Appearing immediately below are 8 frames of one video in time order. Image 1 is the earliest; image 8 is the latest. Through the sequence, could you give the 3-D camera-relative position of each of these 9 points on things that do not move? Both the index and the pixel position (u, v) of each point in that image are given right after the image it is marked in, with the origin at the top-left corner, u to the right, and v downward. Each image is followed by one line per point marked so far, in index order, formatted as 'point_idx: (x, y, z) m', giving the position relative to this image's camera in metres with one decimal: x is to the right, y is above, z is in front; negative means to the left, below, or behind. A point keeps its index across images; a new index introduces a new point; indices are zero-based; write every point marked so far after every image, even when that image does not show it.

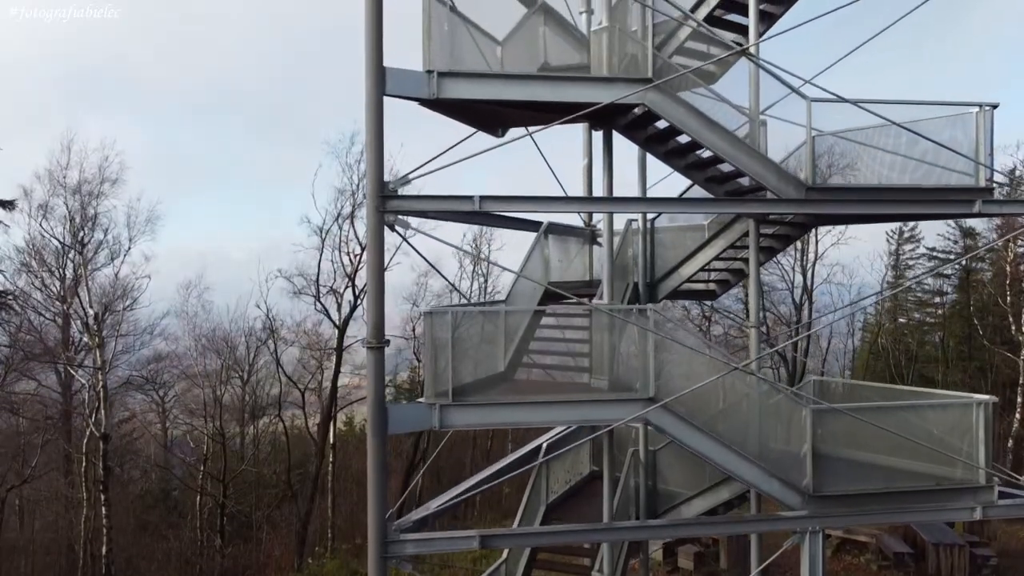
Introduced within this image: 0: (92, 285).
0: (-11.7, 0.0, +20.0) m
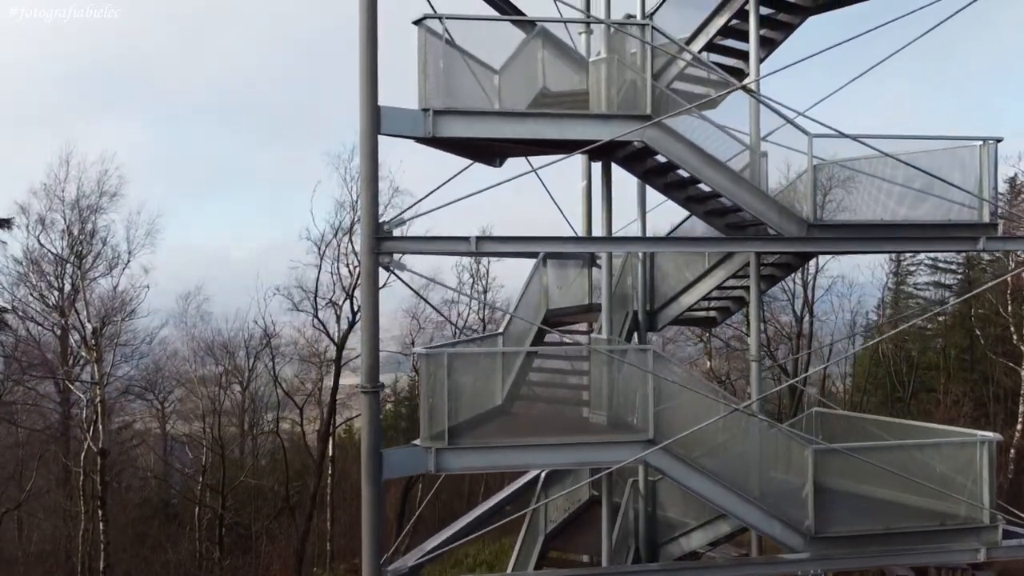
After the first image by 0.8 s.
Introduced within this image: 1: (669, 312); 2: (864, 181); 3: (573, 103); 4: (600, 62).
0: (-11.7, -0.3, +20.0) m
1: (+2.0, -0.4, +9.0) m
2: (+3.9, +1.1, +8.0) m
3: (+0.7, +2.1, +8.1) m
4: (+1.0, +2.4, +8.0) m
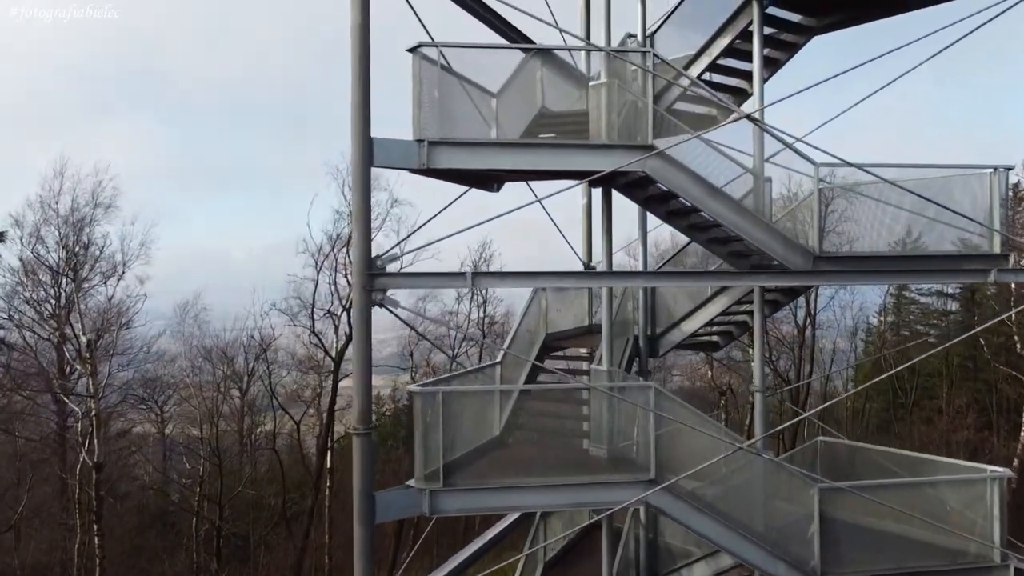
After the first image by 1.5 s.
0: (-11.7, -0.6, +19.8) m
1: (+1.9, -0.6, +8.8) m
2: (+3.8, +0.8, +7.8) m
3: (+0.7, +1.8, +8.0) m
4: (+1.0, +2.2, +7.8) m
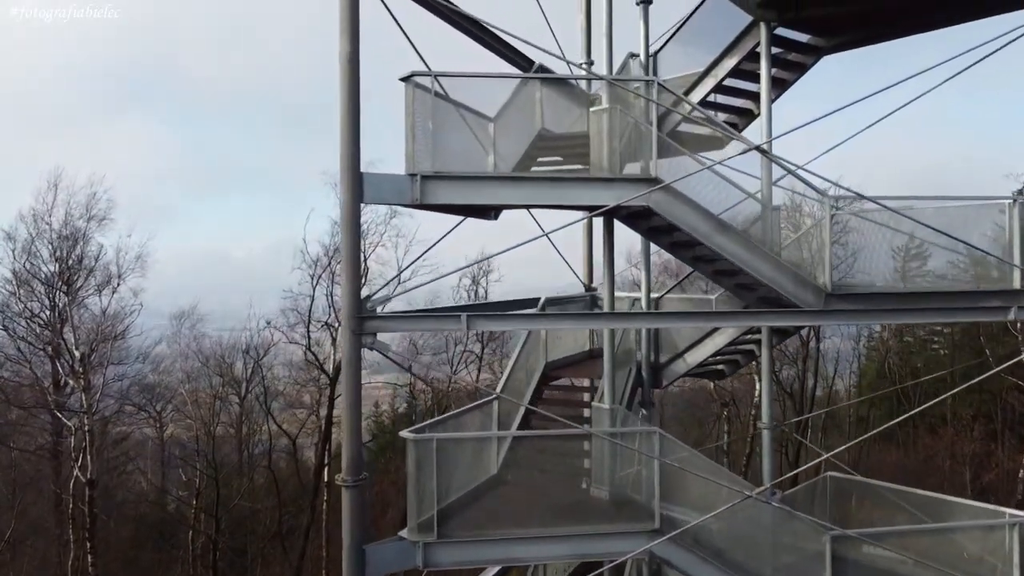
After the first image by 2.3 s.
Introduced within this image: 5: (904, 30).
0: (-11.7, -0.9, +19.5) m
1: (+1.9, -1.0, +8.5) m
2: (+3.8, +0.5, +7.5) m
3: (+0.7, +1.5, +7.7) m
4: (+0.9, +1.9, +7.6) m
5: (+5.2, +3.4, +9.5) m
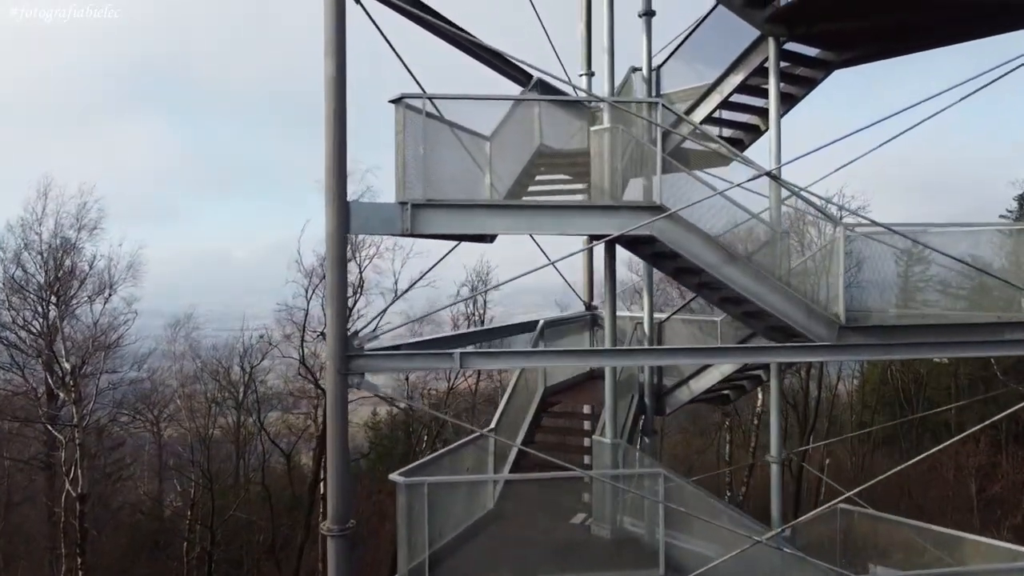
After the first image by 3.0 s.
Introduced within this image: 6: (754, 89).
0: (-11.8, -1.1, +19.2) m
1: (+1.9, -1.2, +8.2) m
2: (+3.8, +0.3, +7.2) m
3: (+0.6, +1.2, +7.4) m
4: (+0.9, +1.6, +7.3) m
5: (+5.2, +3.1, +9.2) m
6: (+3.2, +2.6, +9.4) m
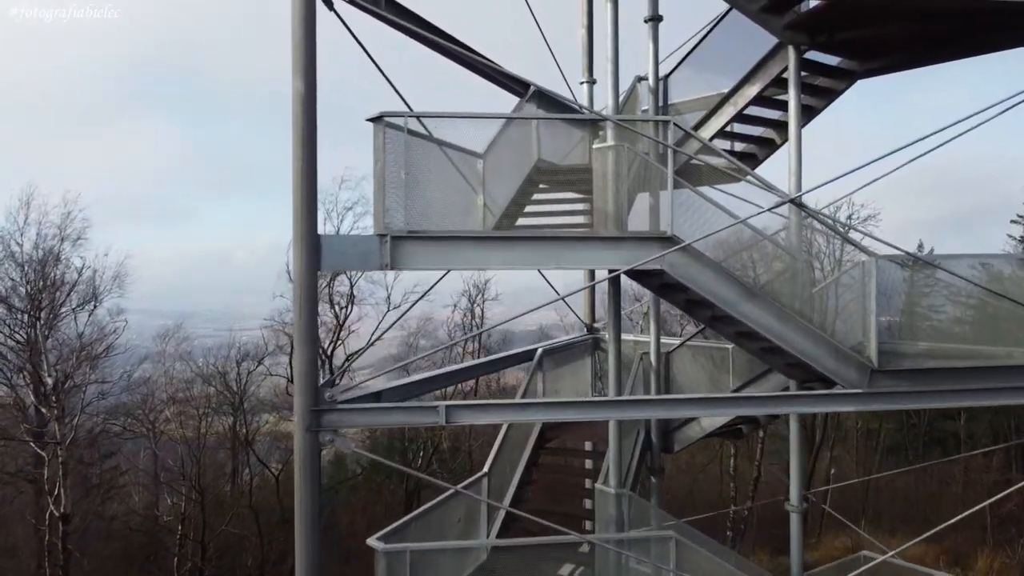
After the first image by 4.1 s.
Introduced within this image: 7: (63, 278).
0: (-11.8, -1.4, +18.7) m
1: (+1.8, -1.5, +7.6) m
2: (+3.8, 0.0, +6.6) m
3: (+0.6, +0.9, +6.8) m
4: (+0.9, +1.3, +6.7) m
5: (+5.1, +2.8, +8.6) m
6: (+3.2, +2.3, +8.8) m
7: (-12.1, +0.3, +19.5) m
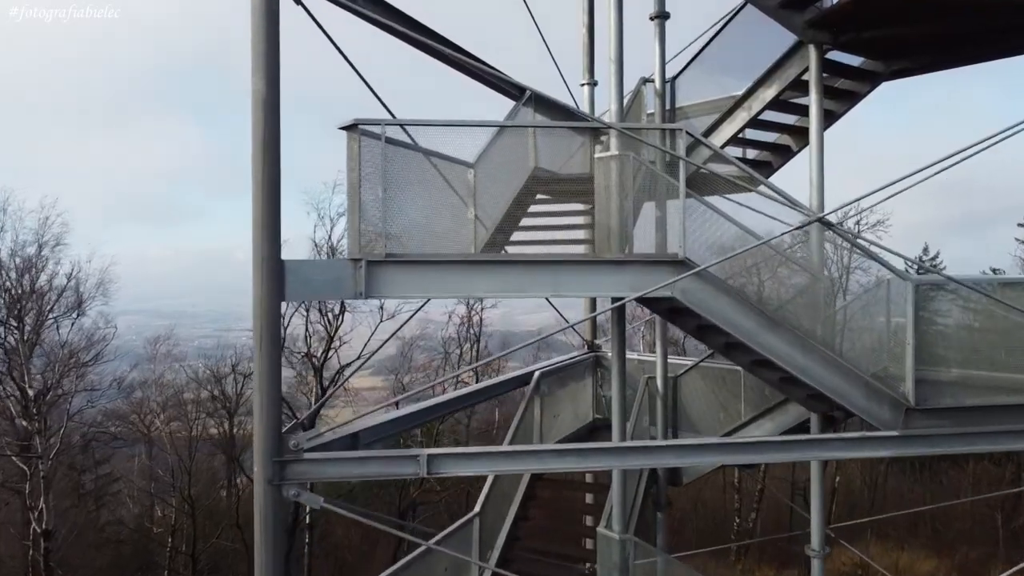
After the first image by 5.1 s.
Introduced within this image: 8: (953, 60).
0: (-11.8, -1.6, +18.2) m
1: (+1.8, -1.6, +7.1) m
2: (+3.7, -0.2, +6.1) m
3: (+0.6, +0.8, +6.3) m
4: (+0.8, +1.2, +6.2) m
5: (+5.1, +2.7, +8.1) m
6: (+3.1, +2.2, +8.3) m
7: (-12.2, +0.2, +18.9) m
8: (+4.9, +2.6, +8.2) m
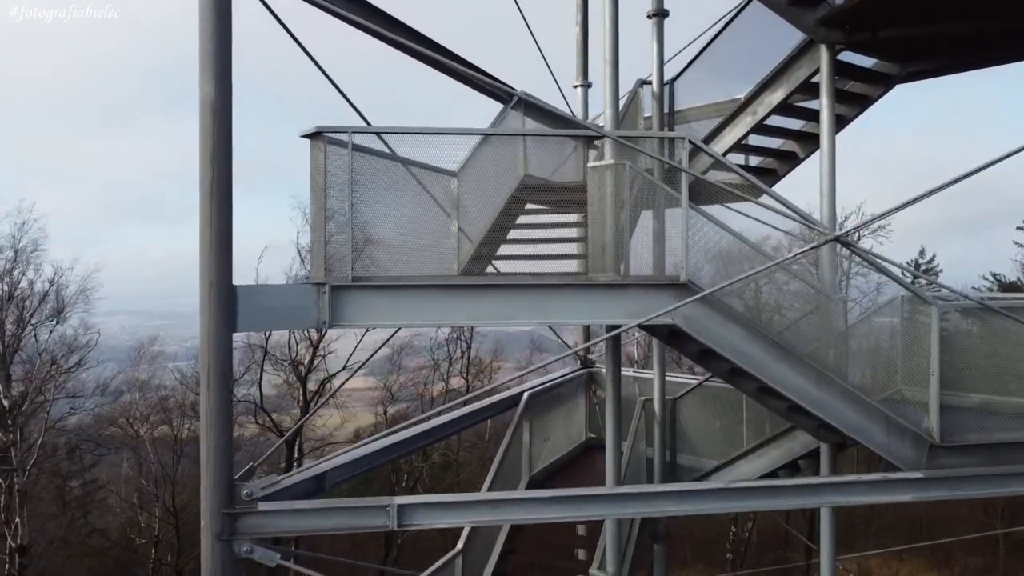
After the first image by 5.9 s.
0: (-12.0, -1.7, +17.6) m
1: (+1.7, -1.8, +6.7) m
2: (+3.6, -0.3, +5.7) m
3: (+0.5, +0.6, +5.9) m
4: (+0.7, +1.0, +5.7) m
5: (+5.0, +2.5, +7.7) m
6: (+3.0, +2.0, +7.9) m
7: (-12.4, 0.0, +18.4) m
8: (+4.8, +2.5, +7.8) m
